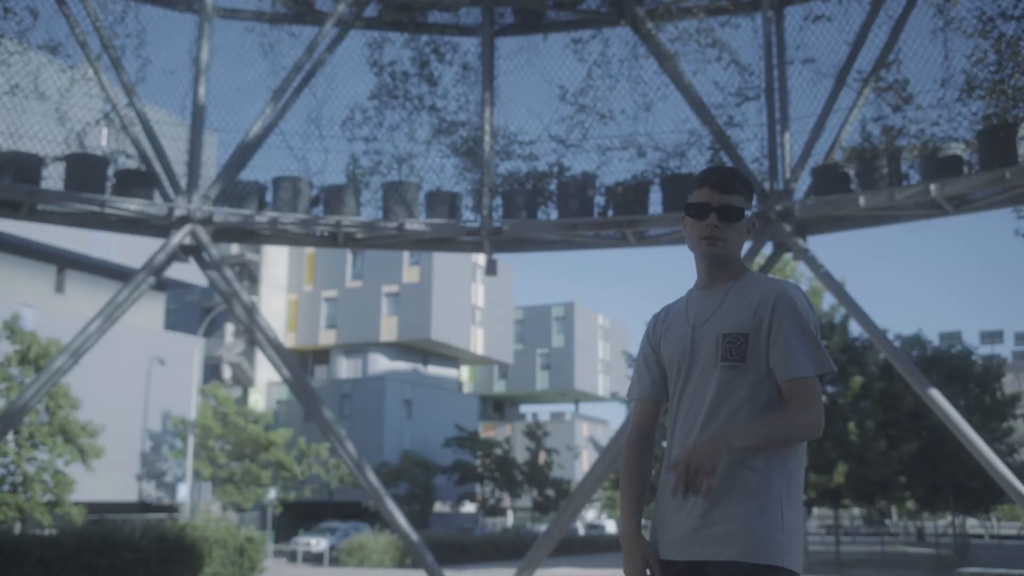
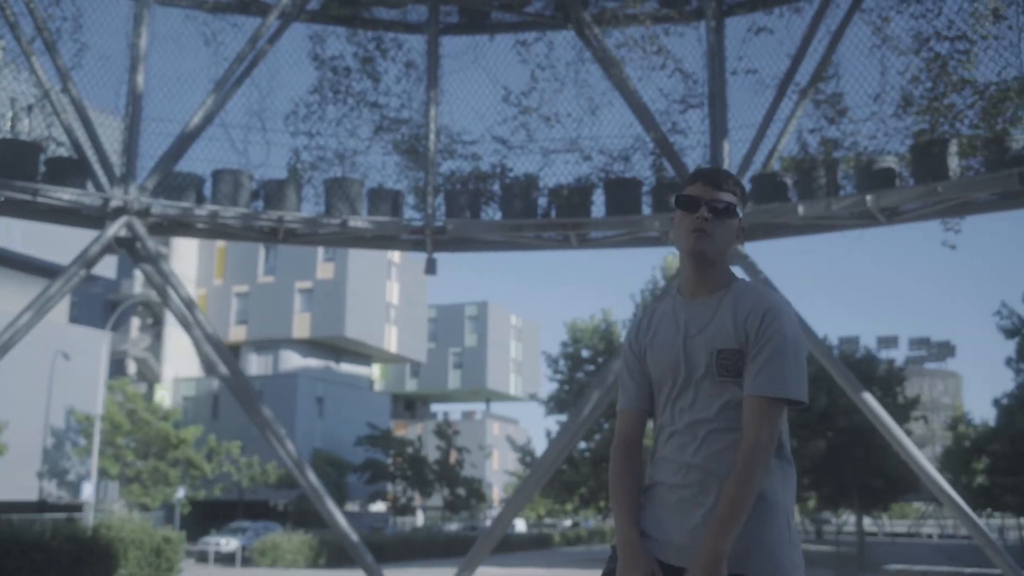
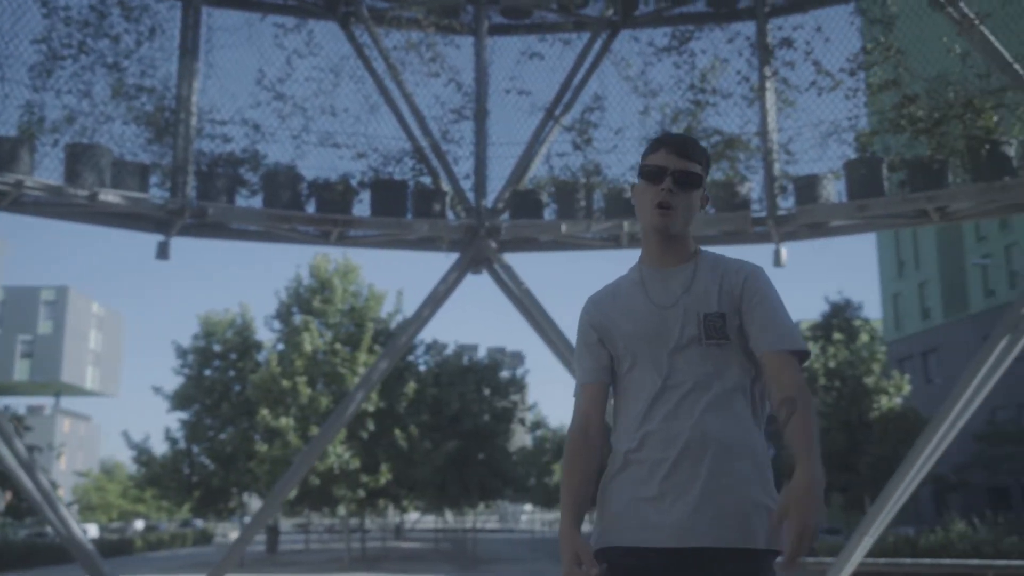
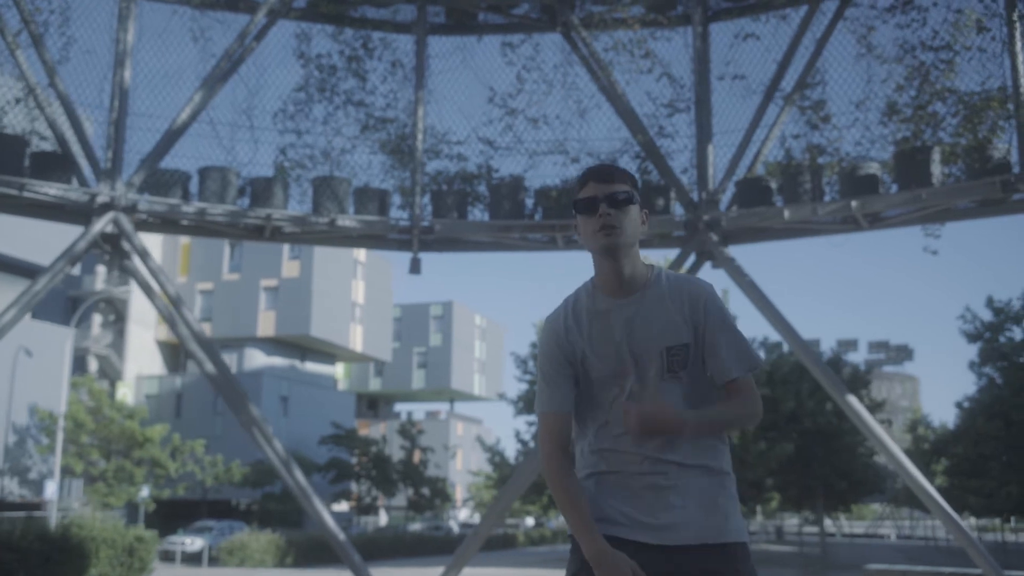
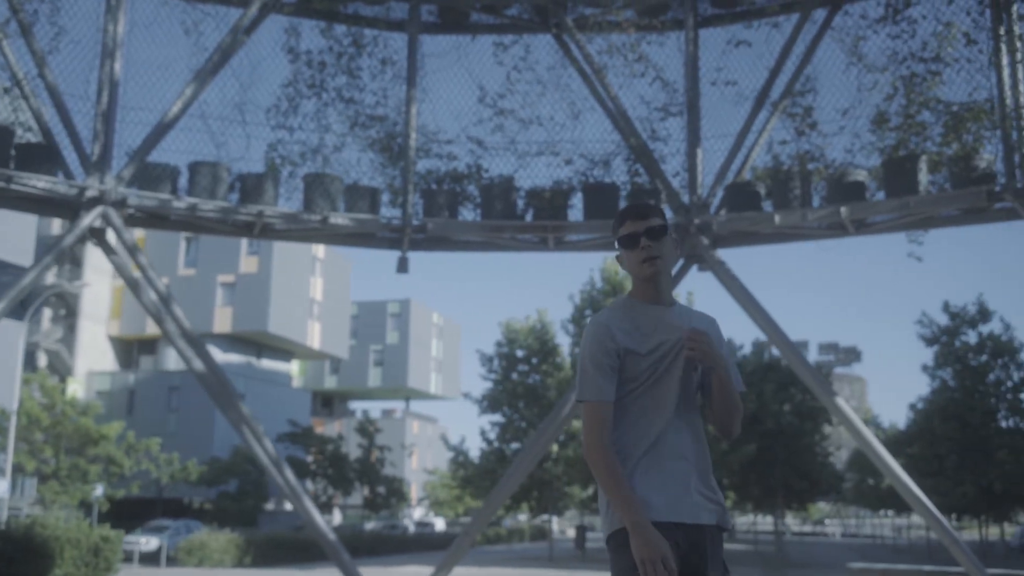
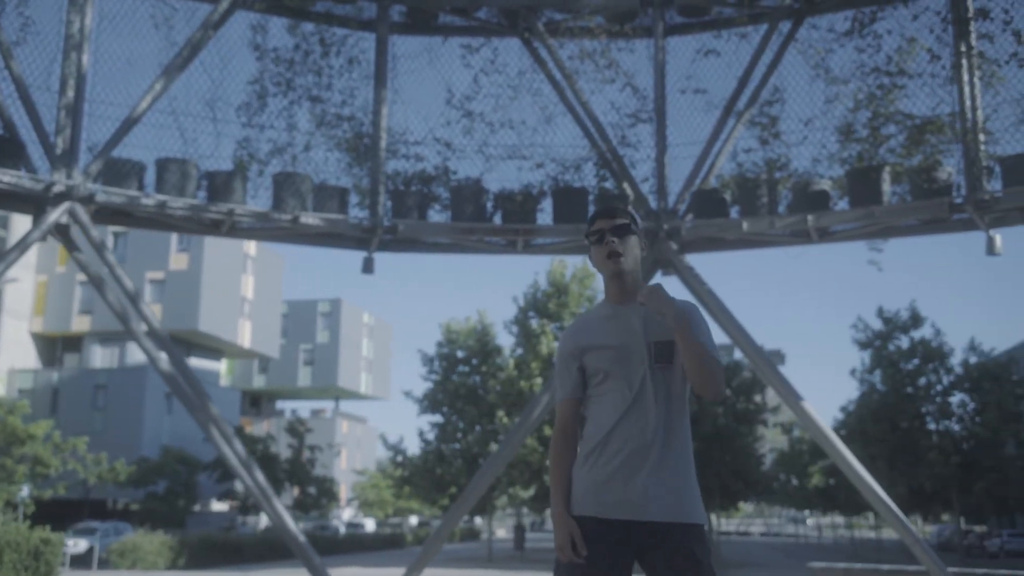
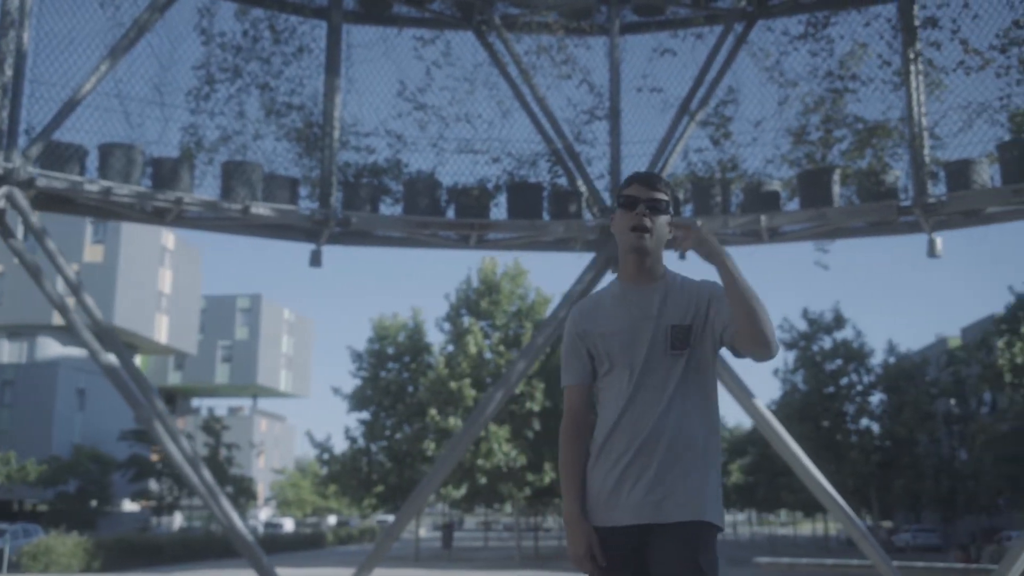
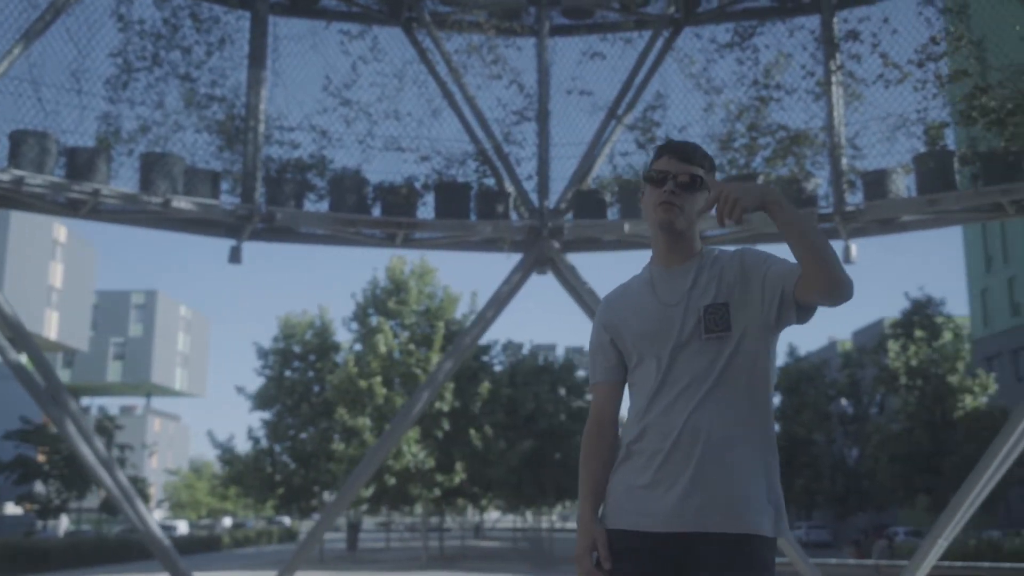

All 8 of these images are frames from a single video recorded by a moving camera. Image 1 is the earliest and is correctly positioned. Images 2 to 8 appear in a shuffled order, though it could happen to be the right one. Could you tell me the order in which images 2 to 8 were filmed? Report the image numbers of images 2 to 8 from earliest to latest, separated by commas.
2, 4, 5, 6, 7, 8, 3
